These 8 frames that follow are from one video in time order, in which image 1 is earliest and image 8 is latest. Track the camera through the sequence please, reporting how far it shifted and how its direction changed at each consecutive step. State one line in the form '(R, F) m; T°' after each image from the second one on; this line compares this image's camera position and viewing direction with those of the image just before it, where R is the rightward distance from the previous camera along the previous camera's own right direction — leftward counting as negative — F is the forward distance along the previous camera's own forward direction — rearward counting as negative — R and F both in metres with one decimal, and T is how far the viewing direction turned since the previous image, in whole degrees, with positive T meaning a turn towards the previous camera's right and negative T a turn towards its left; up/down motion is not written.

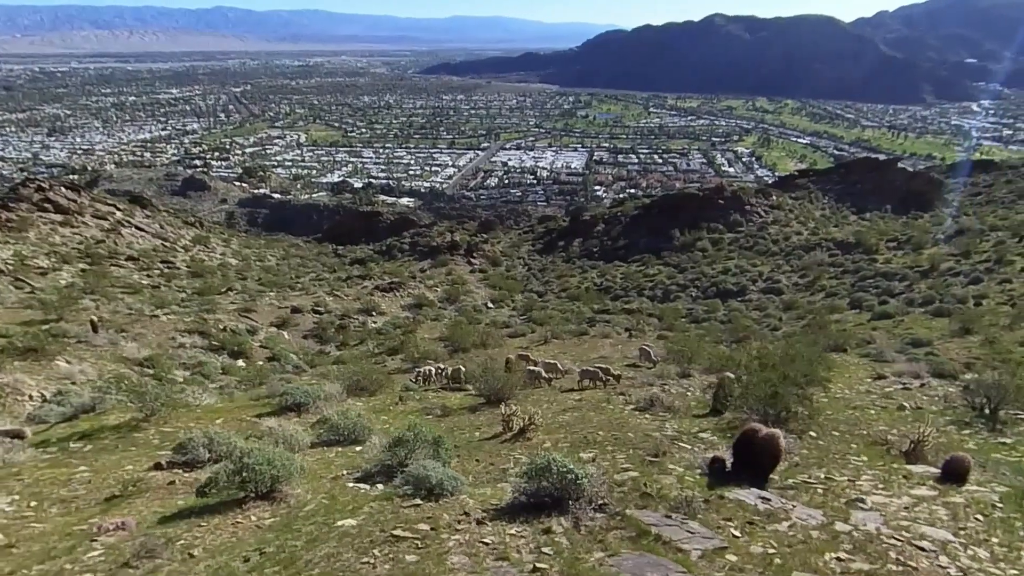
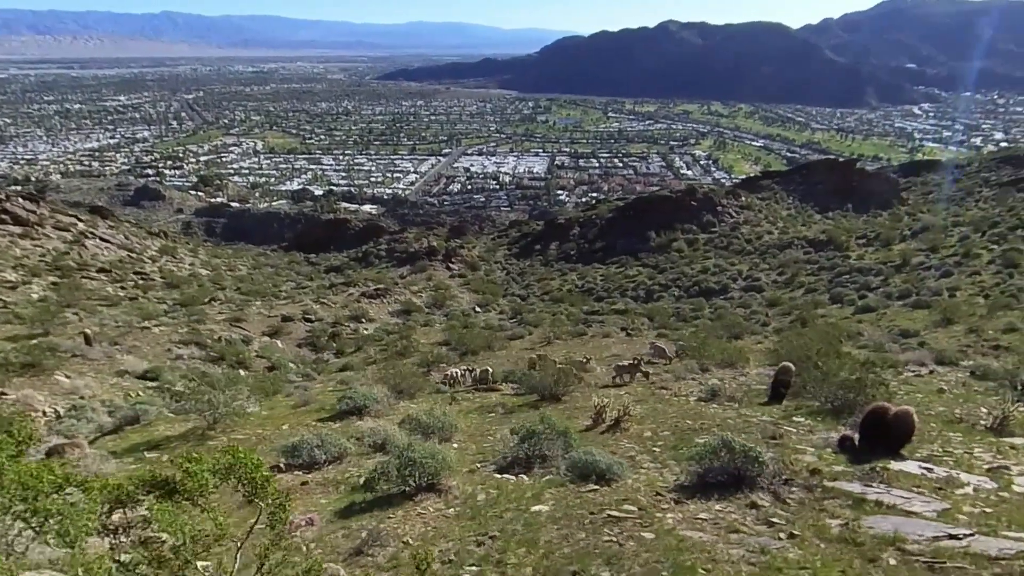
(-1.1, -0.1) m; +4°
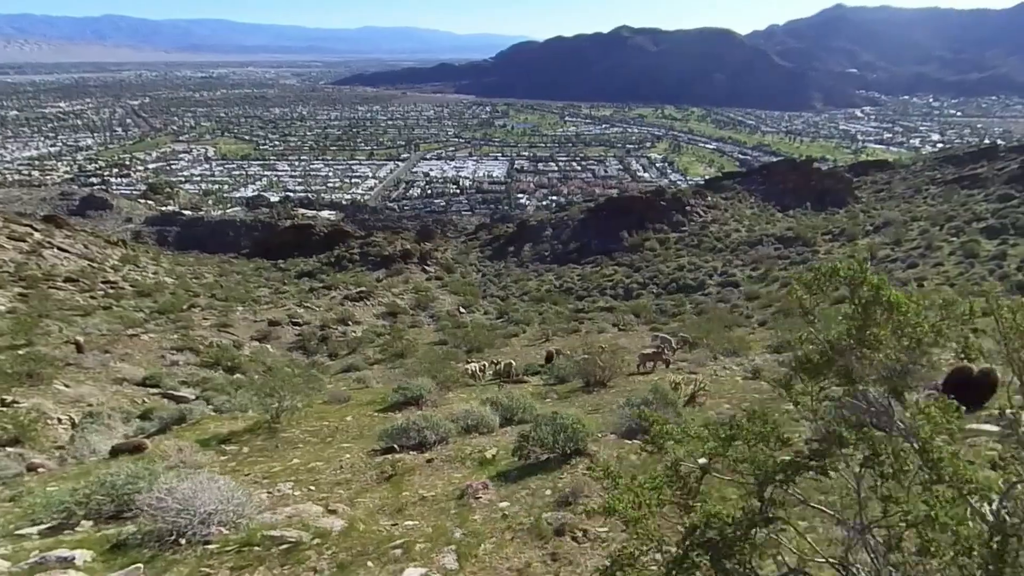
(-1.0, -0.2) m; +4°
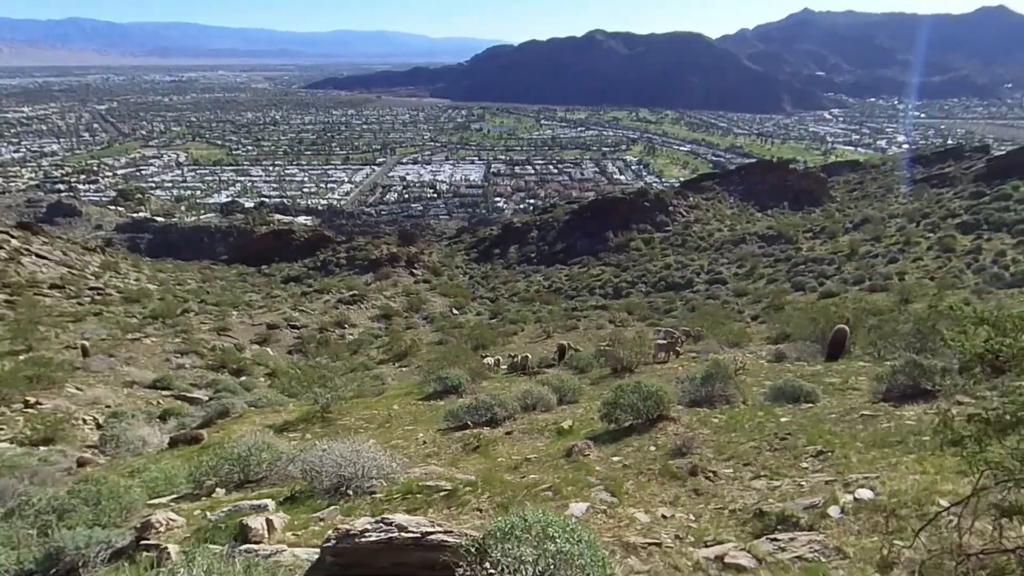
(-0.7, -0.3) m; +2°
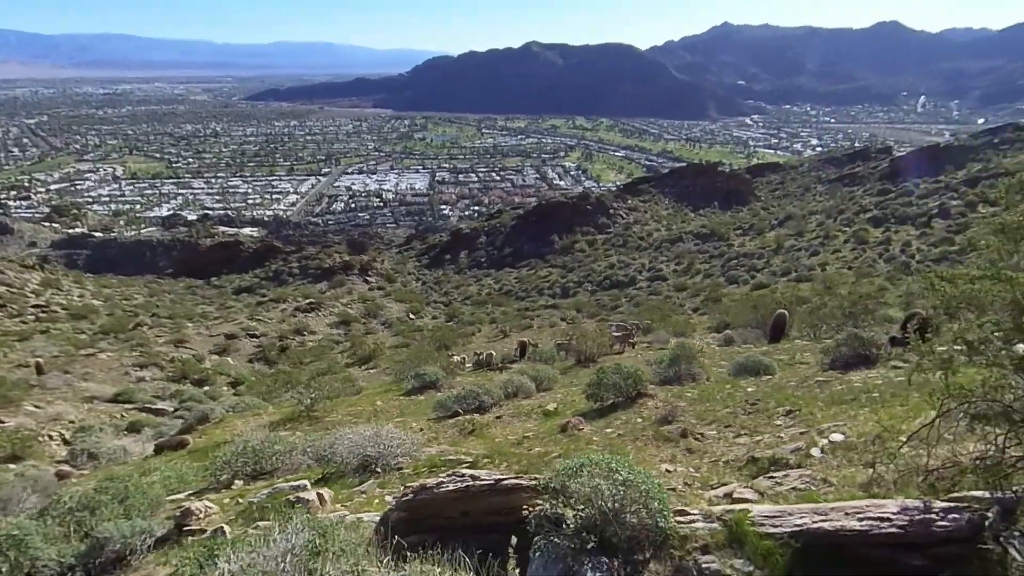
(-0.3, -0.3) m; +4°
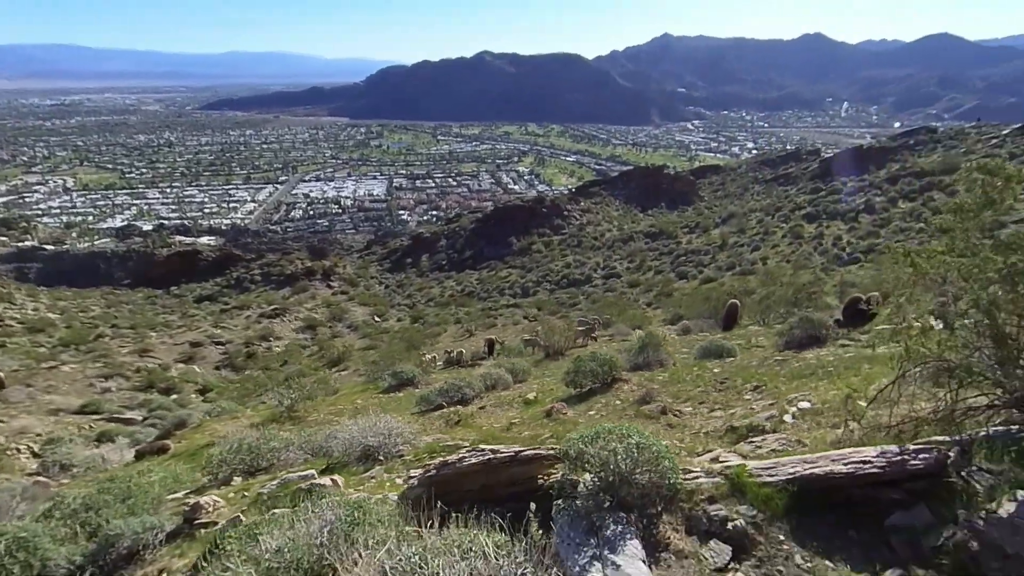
(-0.1, -0.2) m; +3°
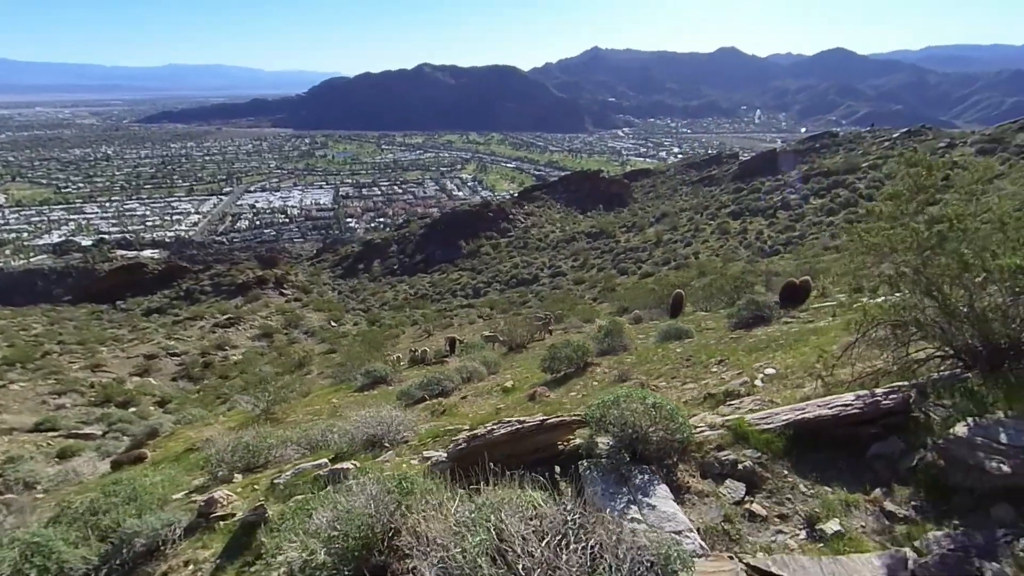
(-0.2, -0.2) m; +4°
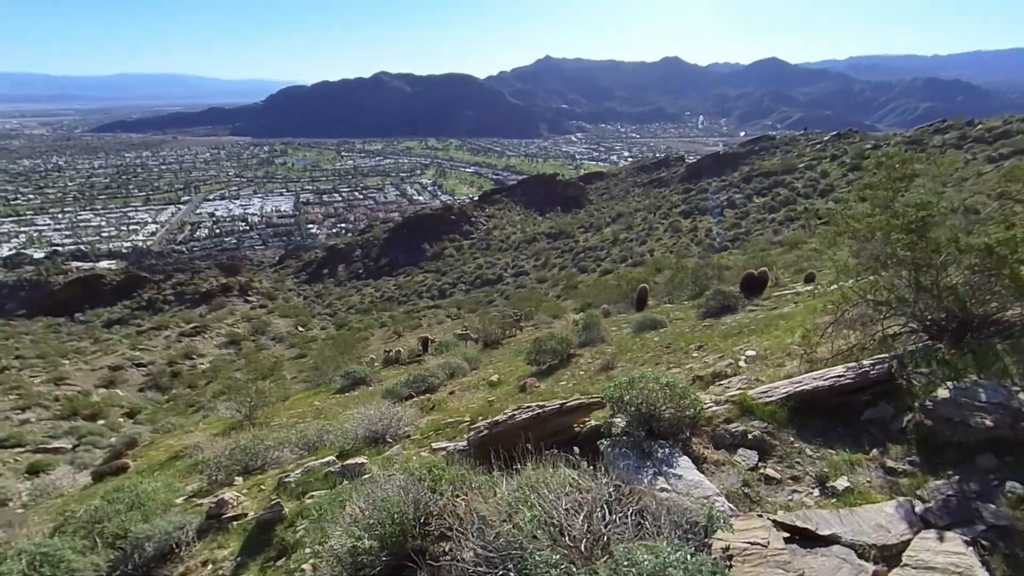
(-0.2, -0.1) m; +3°
